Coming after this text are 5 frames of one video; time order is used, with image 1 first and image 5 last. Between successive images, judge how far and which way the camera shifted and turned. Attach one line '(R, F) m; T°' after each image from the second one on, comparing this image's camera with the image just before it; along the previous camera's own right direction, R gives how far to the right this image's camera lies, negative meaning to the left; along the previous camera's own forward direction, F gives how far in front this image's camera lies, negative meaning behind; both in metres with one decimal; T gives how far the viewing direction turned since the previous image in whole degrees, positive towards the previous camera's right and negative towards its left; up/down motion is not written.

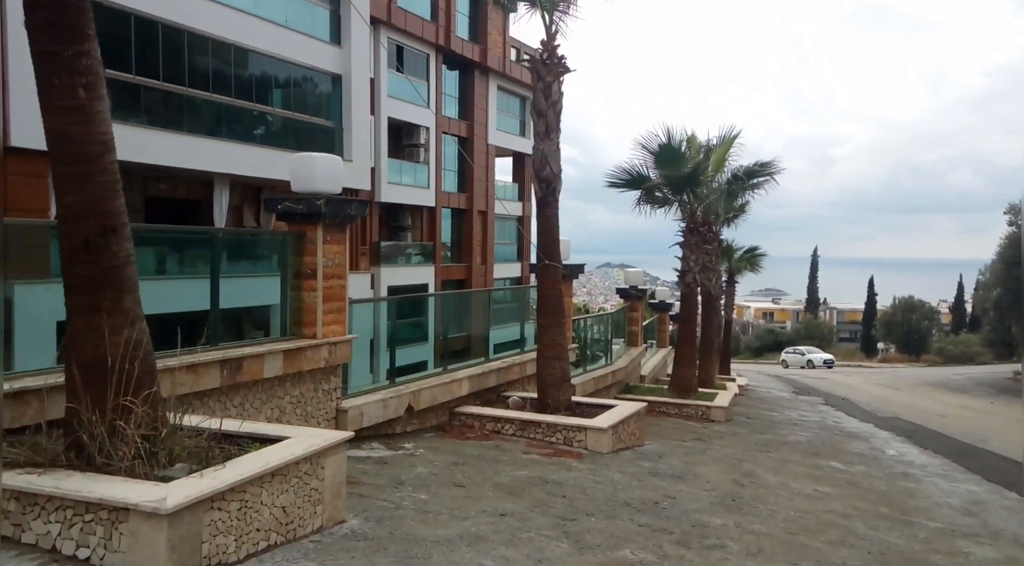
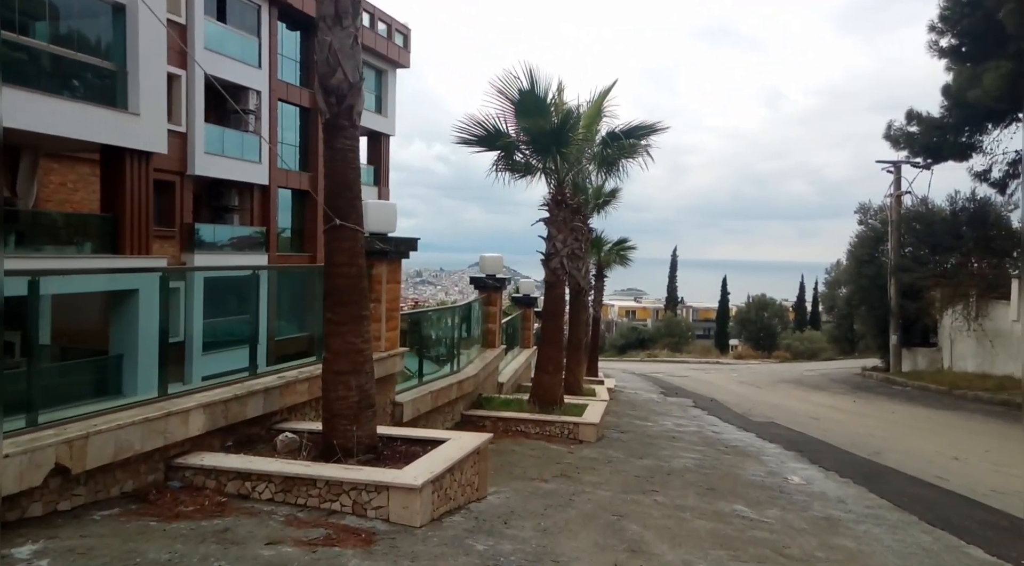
(+0.8, +3.3) m; +10°
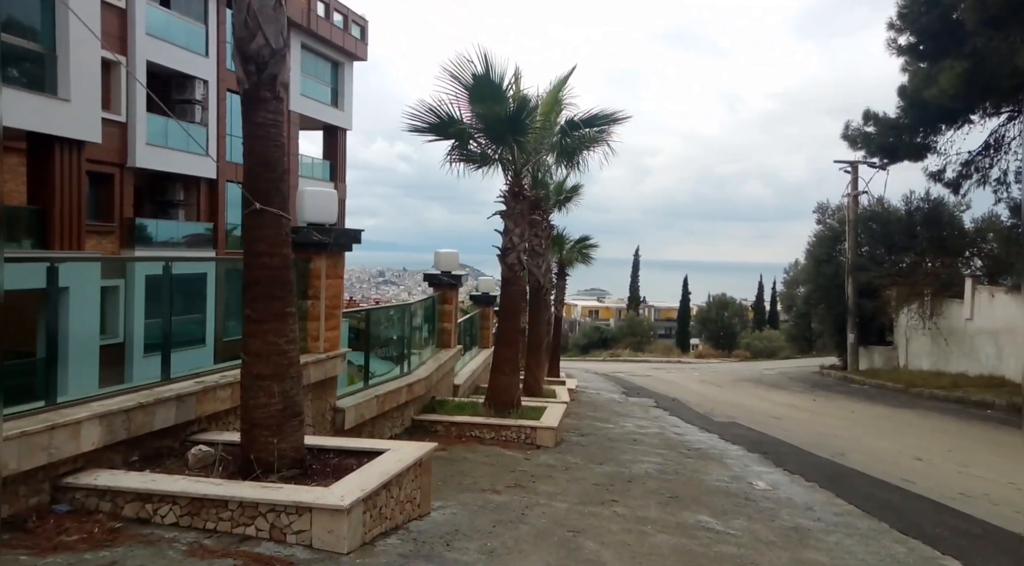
(+0.1, +0.6) m; +3°
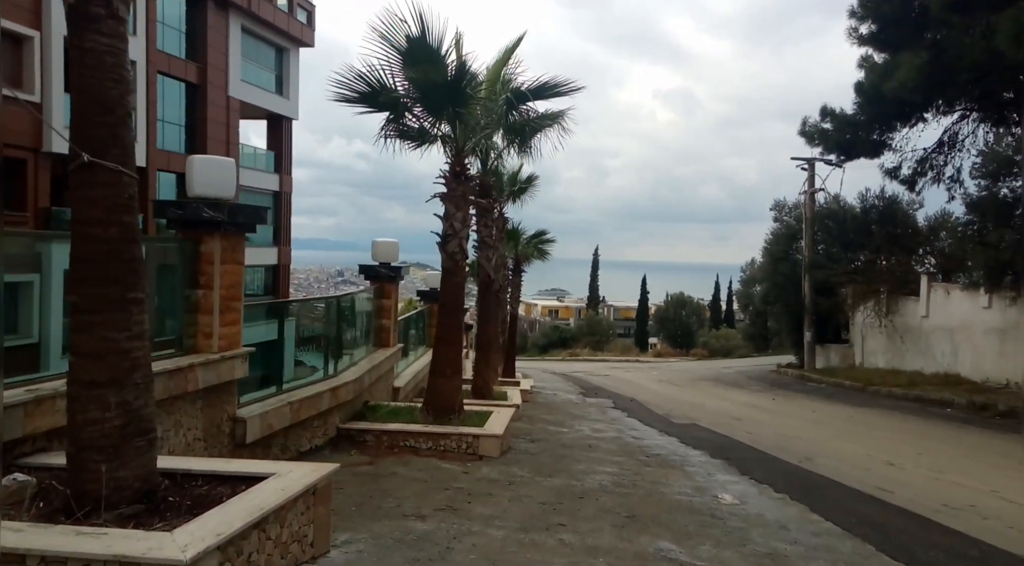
(+0.3, +1.2) m; +3°
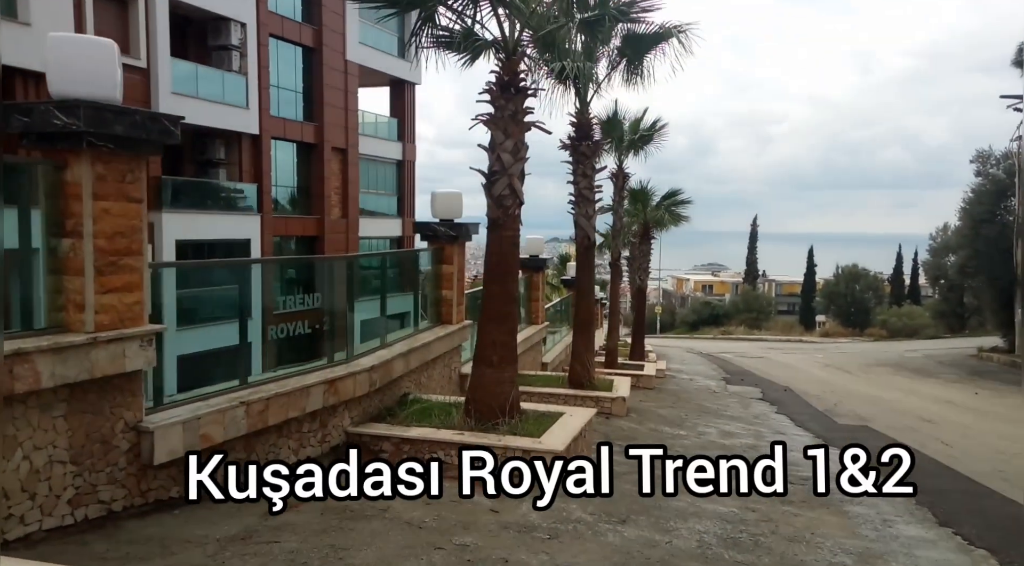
(+0.8, +3.1) m; -12°
